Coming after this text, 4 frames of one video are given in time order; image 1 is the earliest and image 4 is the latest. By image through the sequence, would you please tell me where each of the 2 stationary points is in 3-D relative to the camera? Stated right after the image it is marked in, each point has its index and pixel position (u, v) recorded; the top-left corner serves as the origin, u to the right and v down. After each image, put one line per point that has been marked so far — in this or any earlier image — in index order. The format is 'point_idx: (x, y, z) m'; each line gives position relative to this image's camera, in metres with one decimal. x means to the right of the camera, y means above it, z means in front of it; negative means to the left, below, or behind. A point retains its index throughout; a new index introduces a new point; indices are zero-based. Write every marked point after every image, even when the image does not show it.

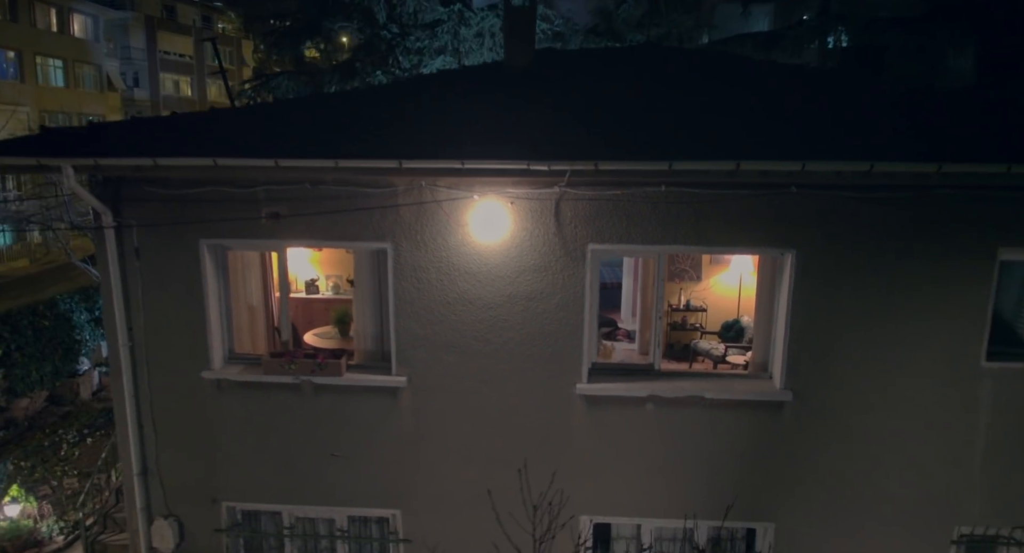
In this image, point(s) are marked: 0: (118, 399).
0: (-3.4, -1.1, +6.0) m
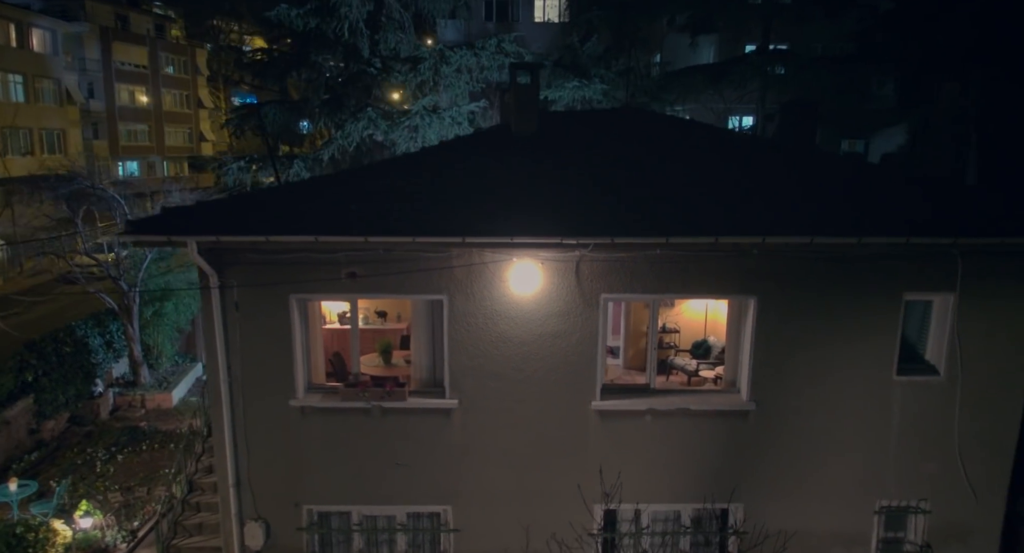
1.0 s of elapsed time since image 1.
0: (-3.1, -1.6, +7.3) m
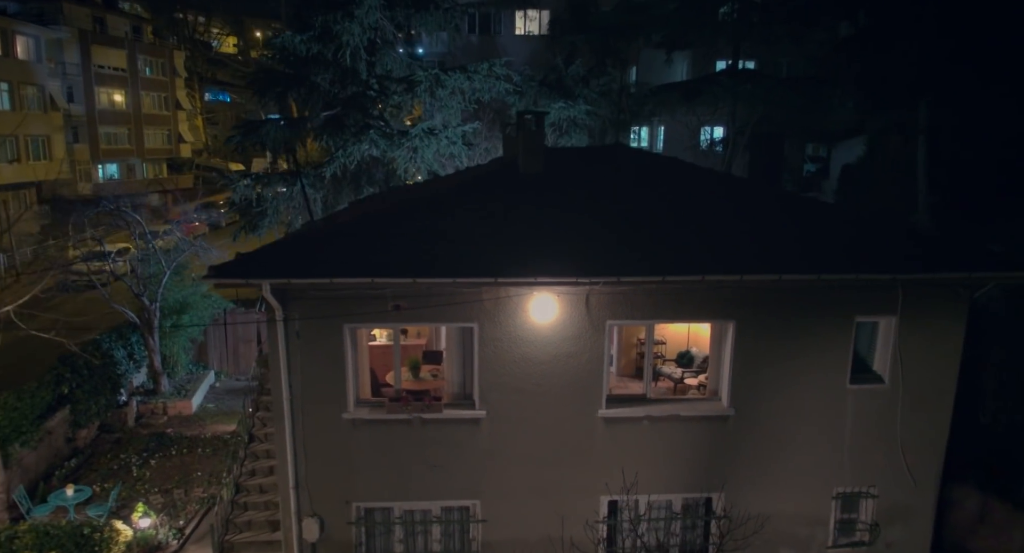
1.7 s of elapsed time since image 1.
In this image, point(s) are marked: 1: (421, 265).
0: (-2.9, -2.0, +8.5) m
1: (-1.1, +0.1, +8.1) m
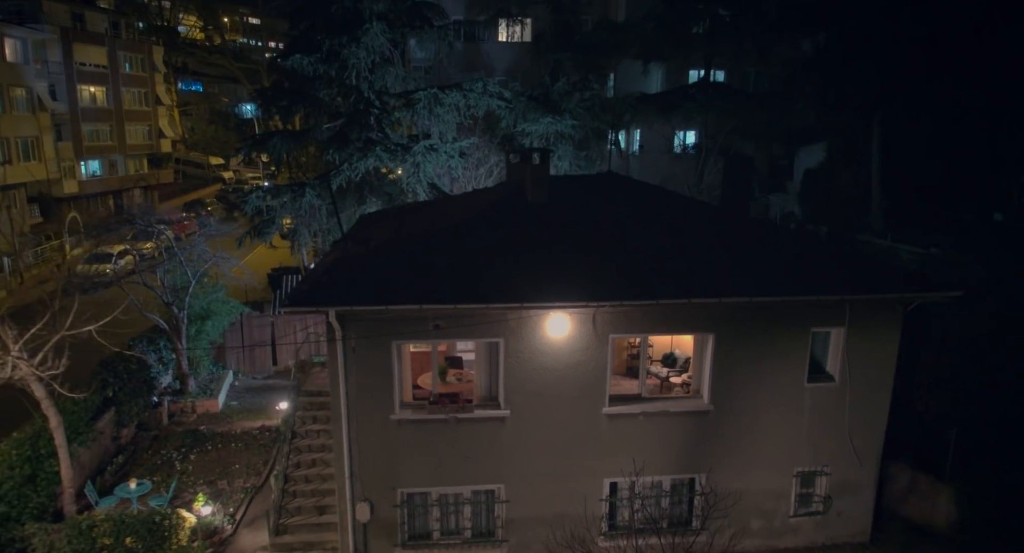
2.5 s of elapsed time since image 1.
0: (-2.6, -2.3, +10.1) m
1: (-0.8, -0.2, +9.7) m
